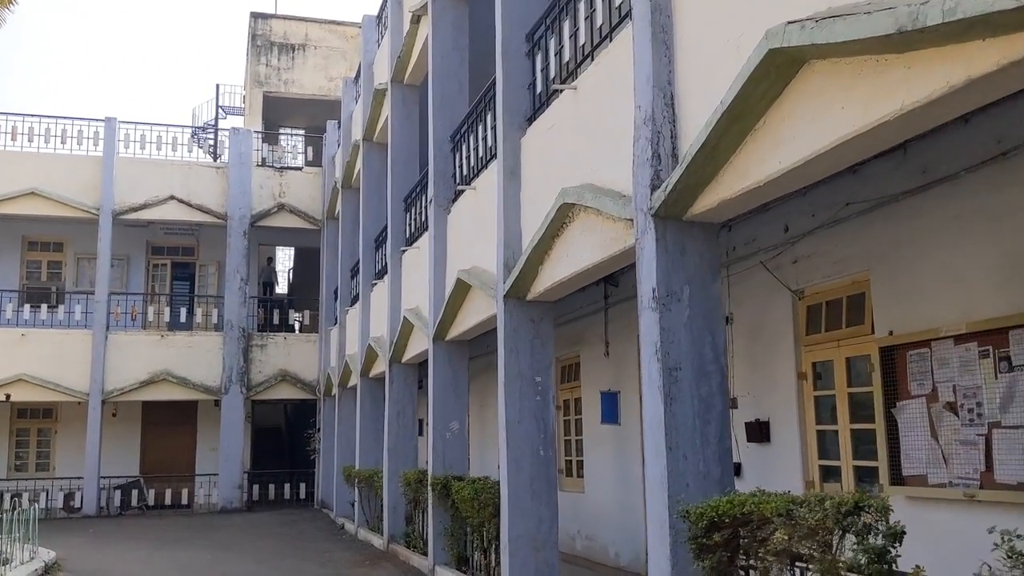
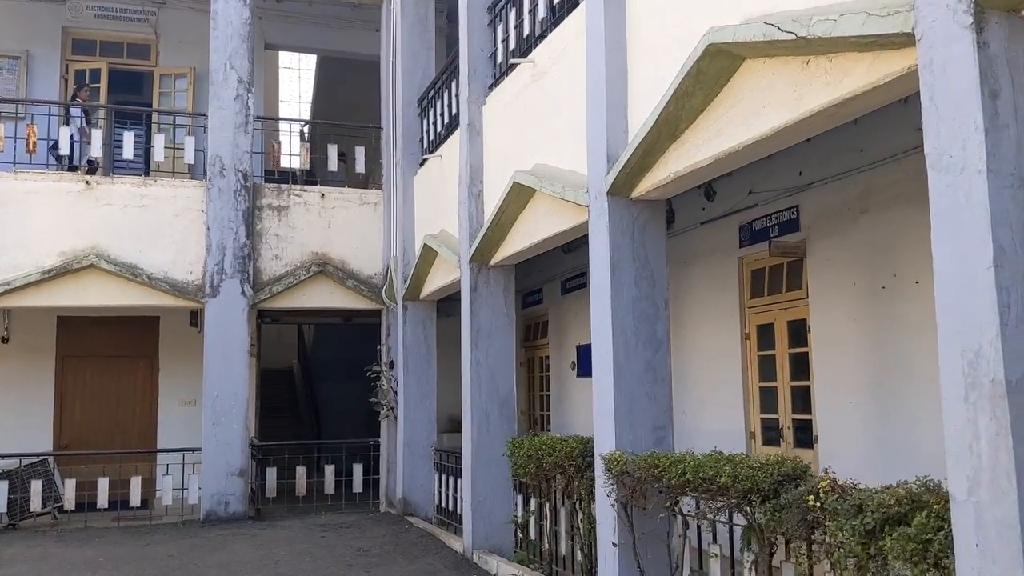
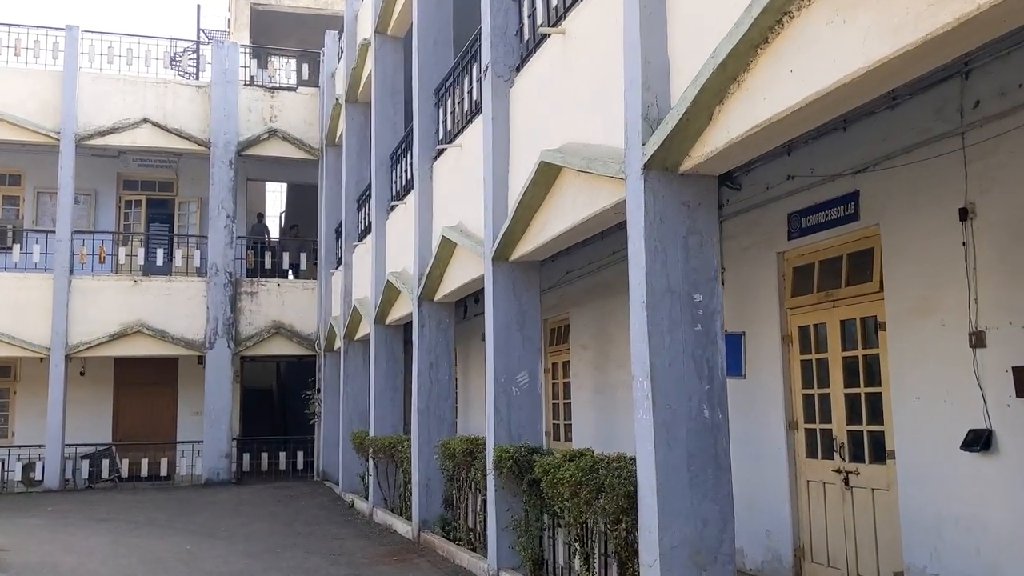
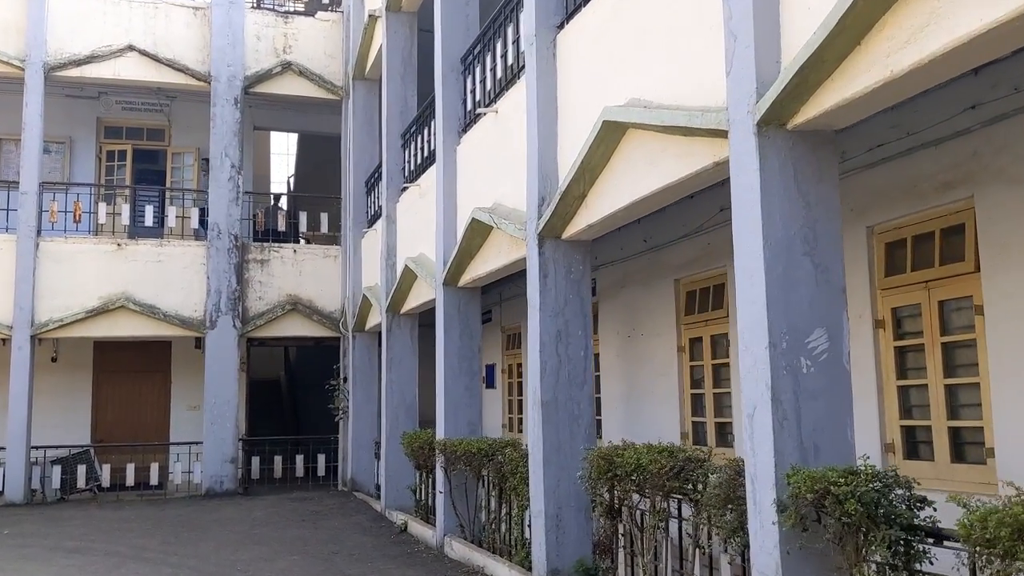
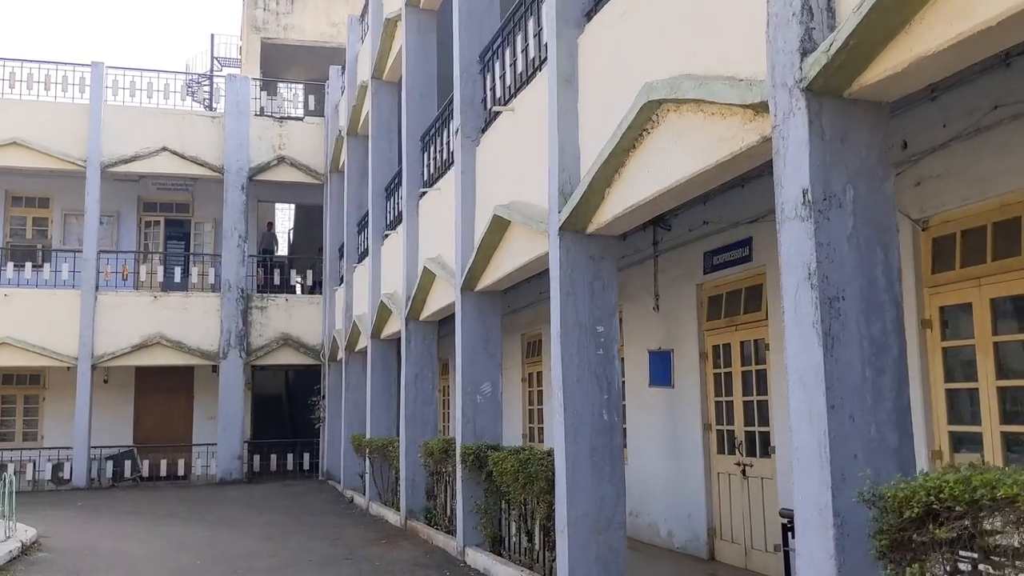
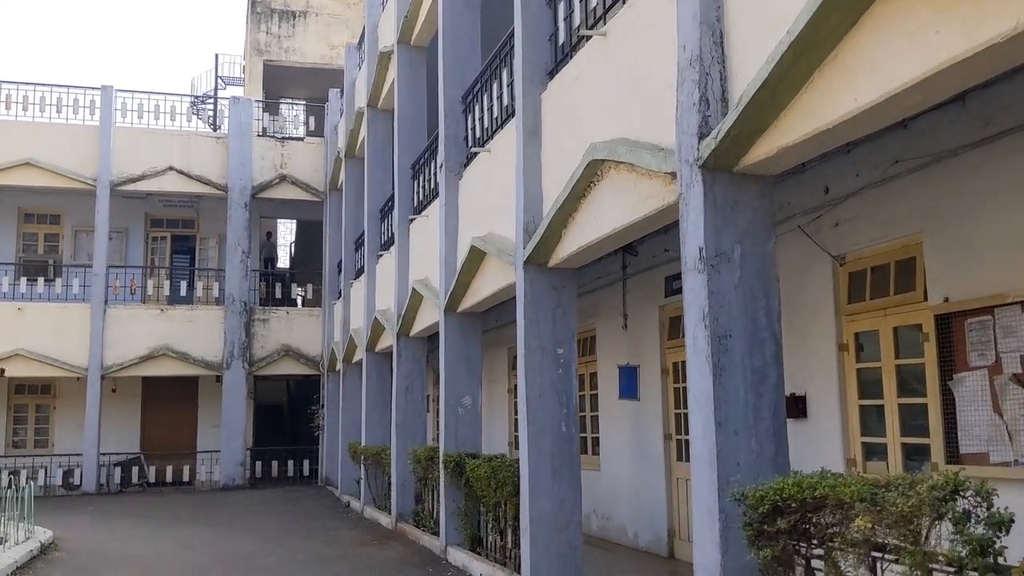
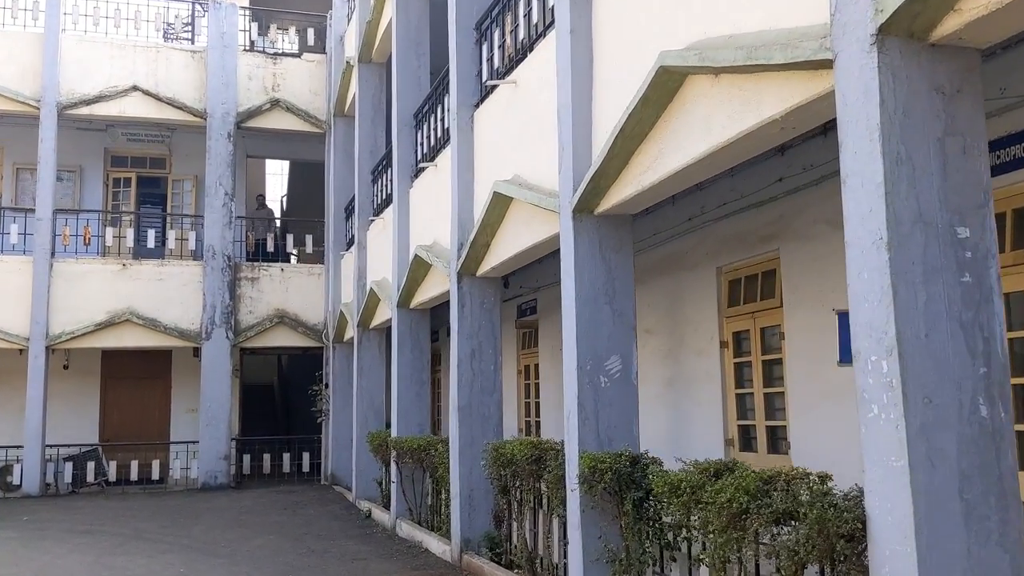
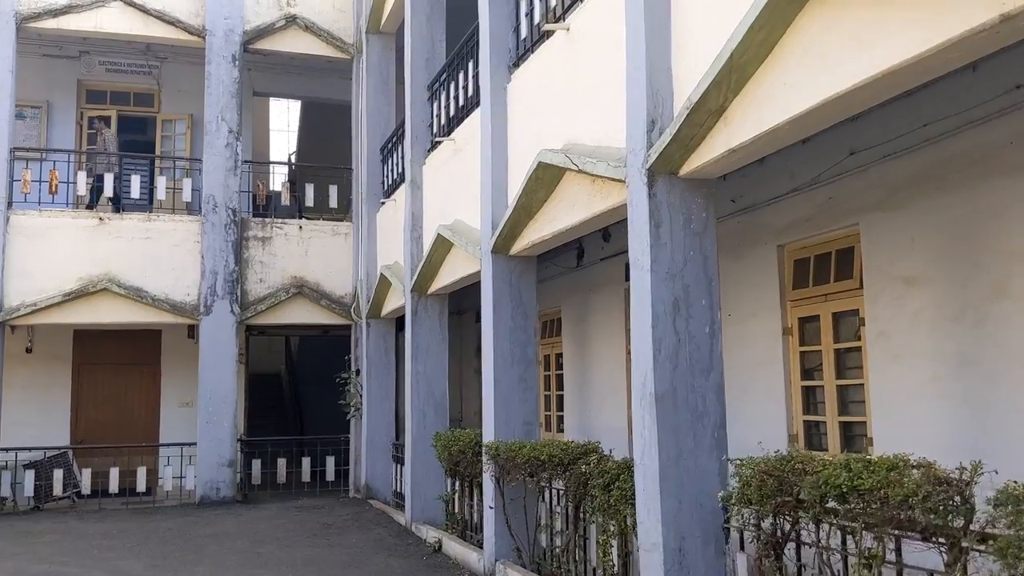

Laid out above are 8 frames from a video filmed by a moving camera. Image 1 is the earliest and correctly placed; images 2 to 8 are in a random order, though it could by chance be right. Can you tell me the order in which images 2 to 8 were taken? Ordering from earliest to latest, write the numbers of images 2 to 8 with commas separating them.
6, 5, 3, 7, 4, 8, 2
